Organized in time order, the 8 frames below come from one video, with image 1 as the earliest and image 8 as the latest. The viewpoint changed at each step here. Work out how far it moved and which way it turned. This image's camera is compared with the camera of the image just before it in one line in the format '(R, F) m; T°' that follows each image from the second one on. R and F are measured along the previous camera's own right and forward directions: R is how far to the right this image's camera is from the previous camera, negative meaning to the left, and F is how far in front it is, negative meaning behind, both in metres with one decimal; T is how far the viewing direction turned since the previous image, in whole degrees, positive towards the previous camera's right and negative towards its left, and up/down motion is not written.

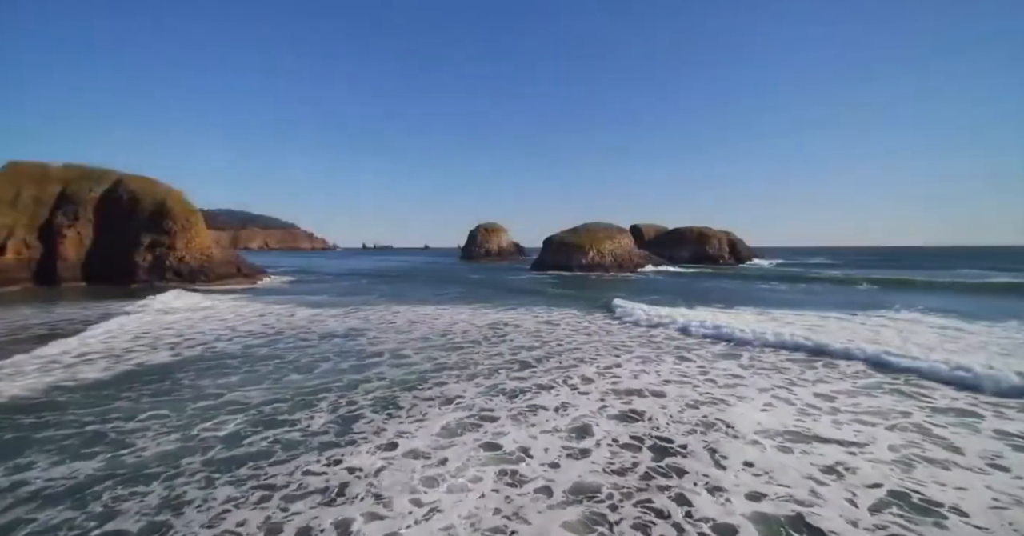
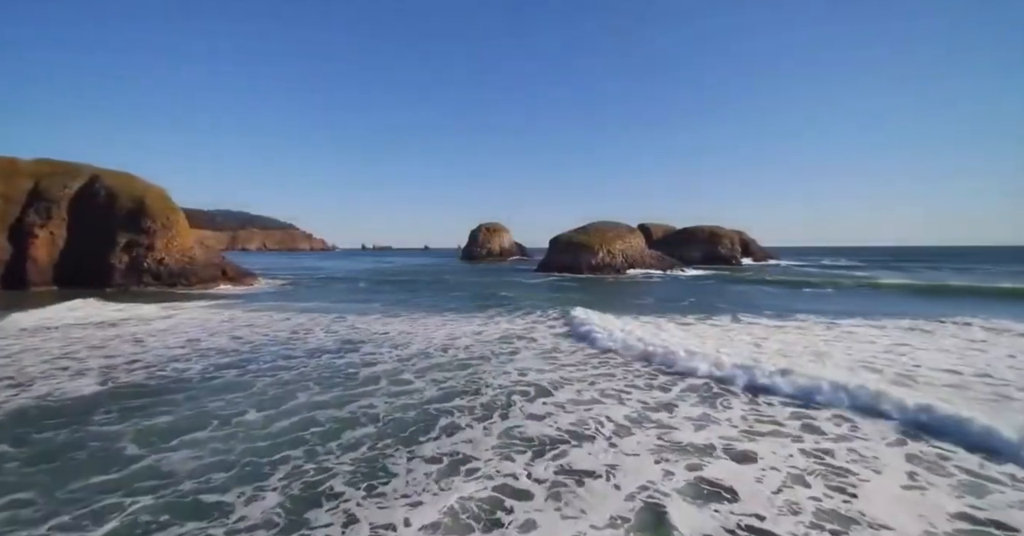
(-0.4, +2.6) m; 0°
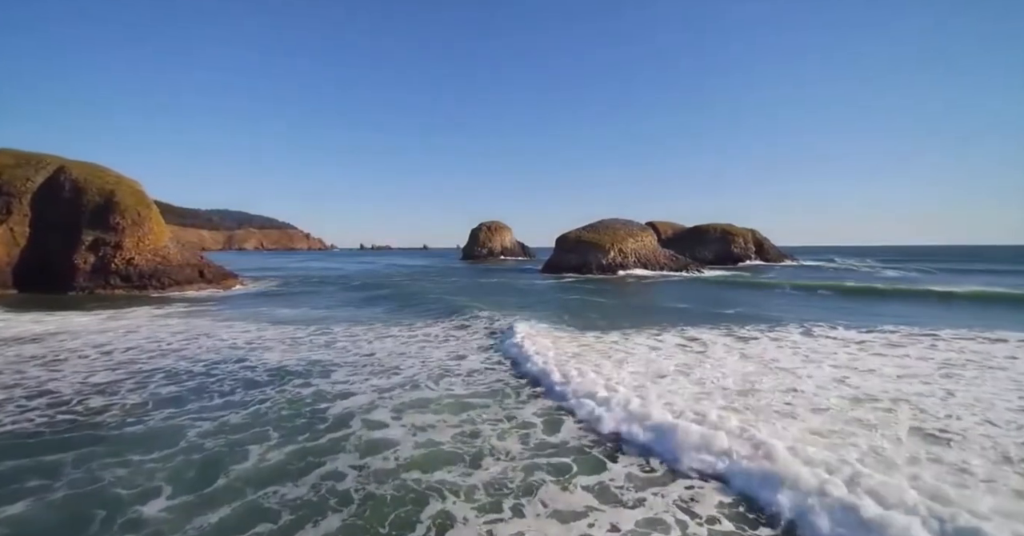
(-0.5, +3.0) m; 0°
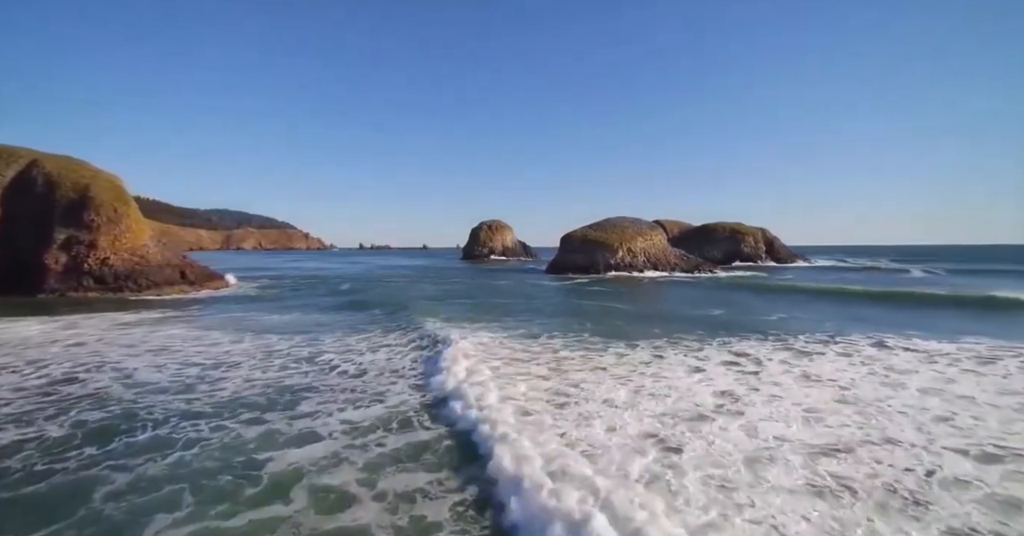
(-0.3, +2.1) m; 0°
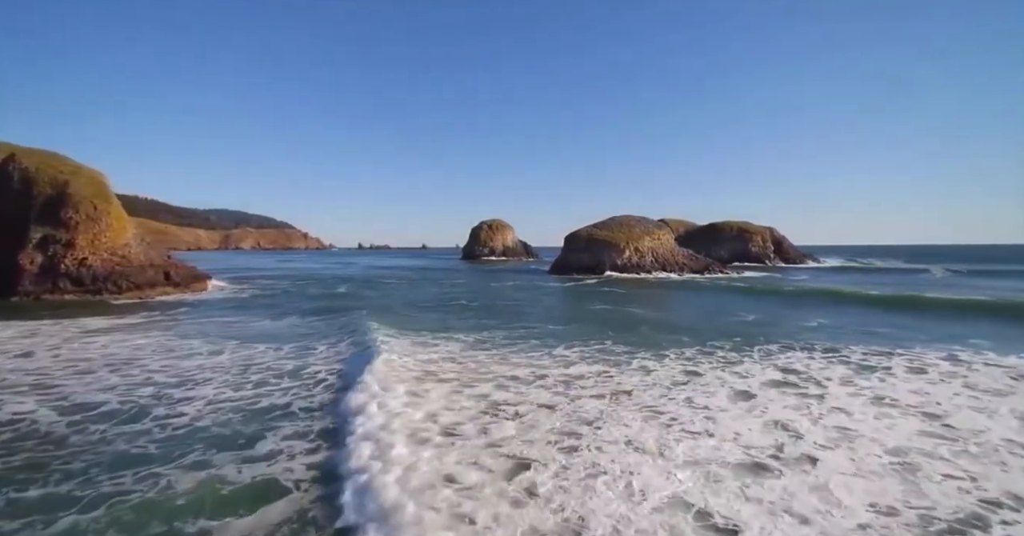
(-0.2, +1.6) m; 0°
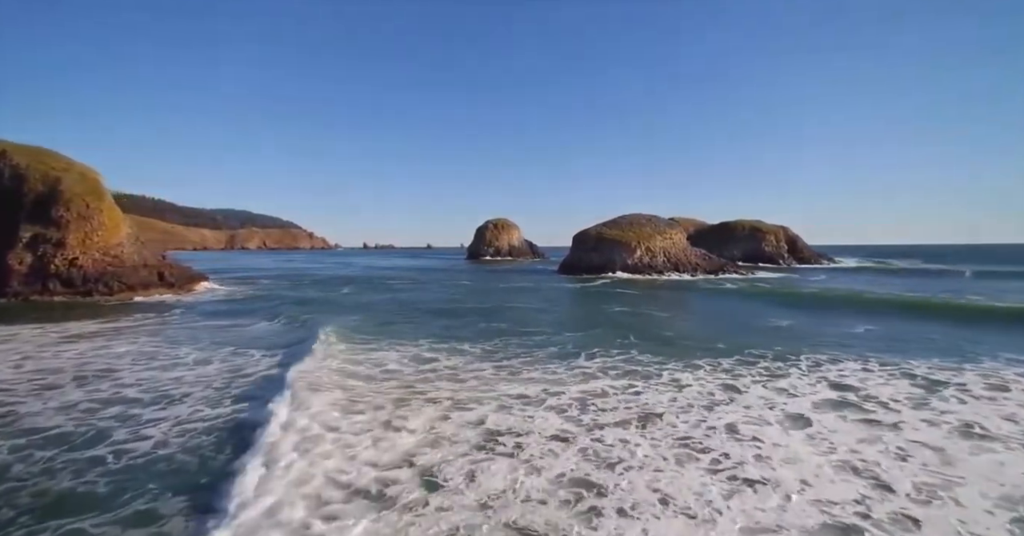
(-0.2, +1.2) m; -1°
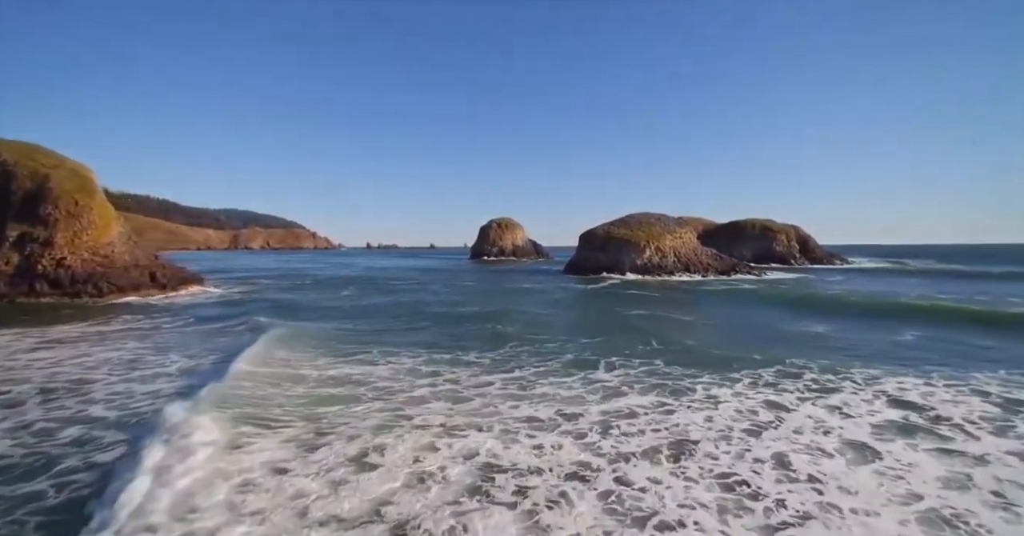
(-0.2, +1.1) m; 0°
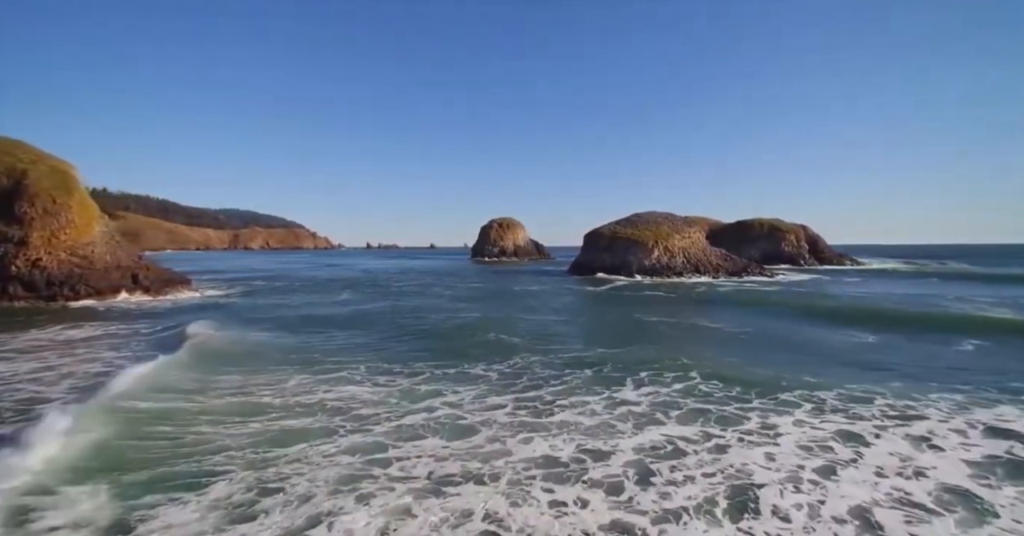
(-0.2, +1.4) m; 0°
